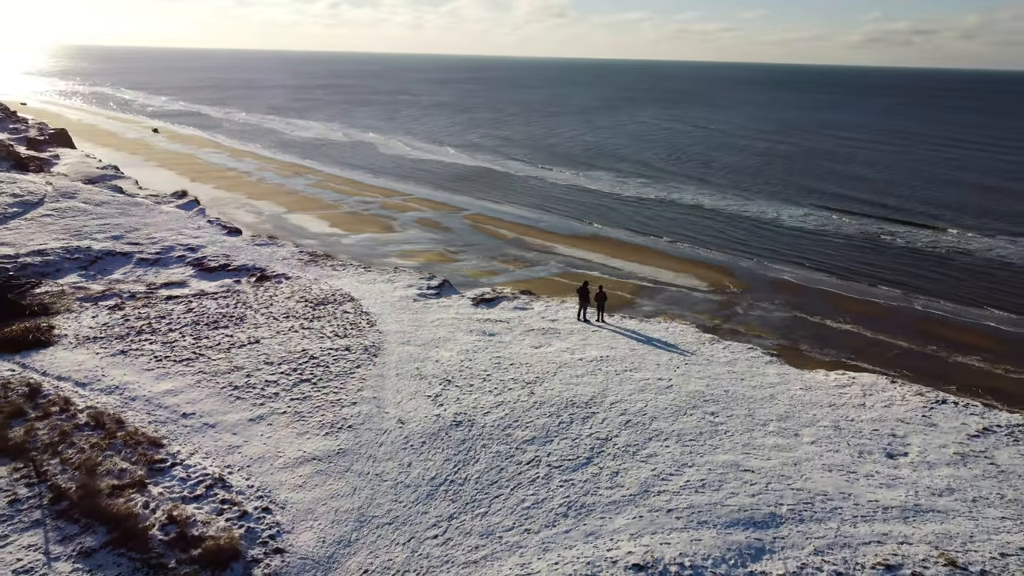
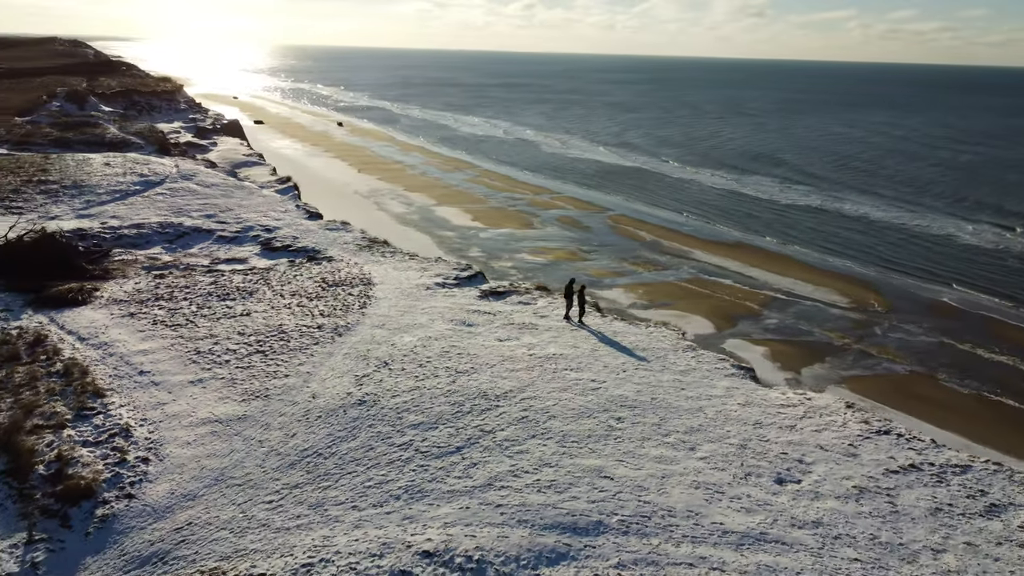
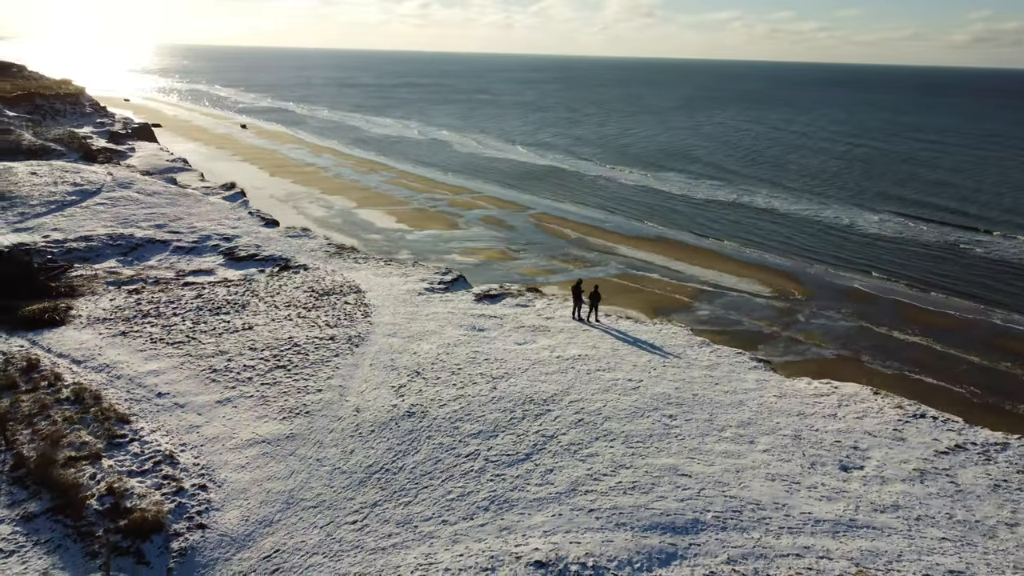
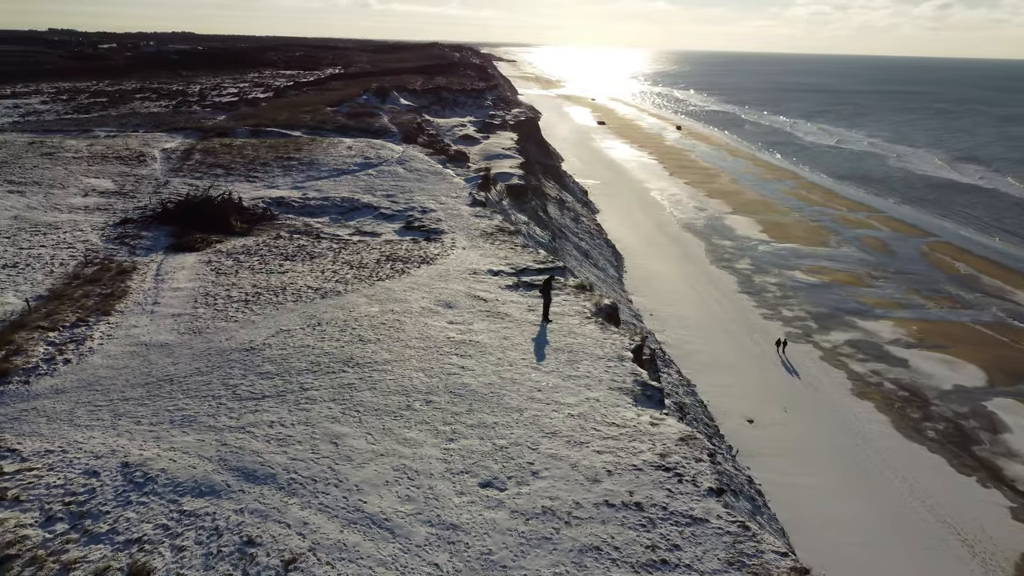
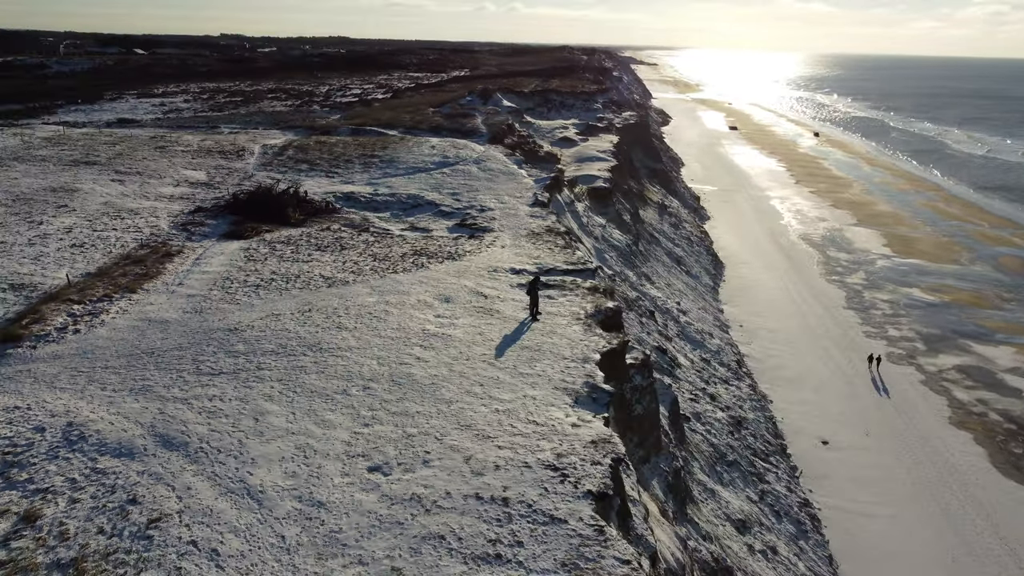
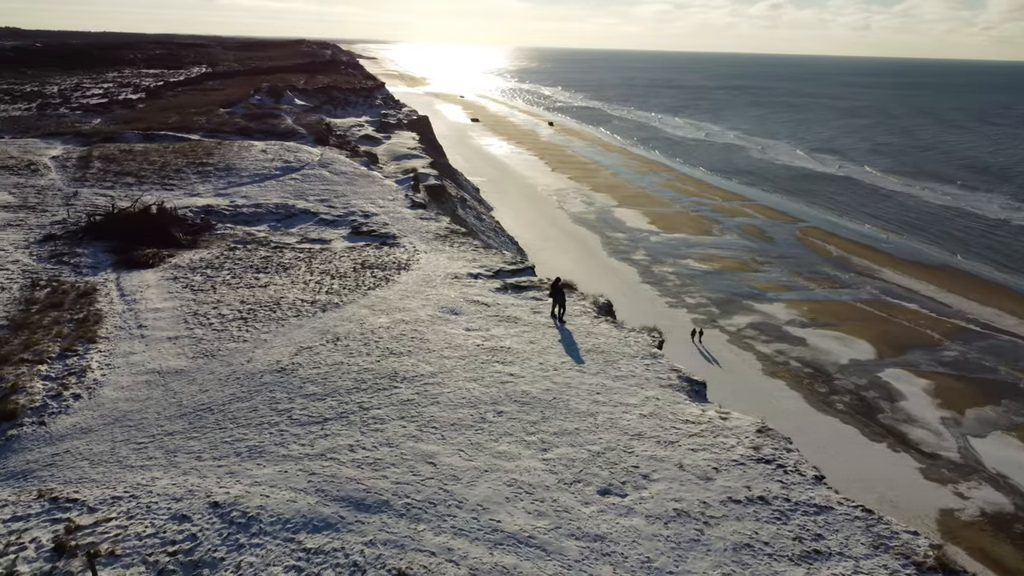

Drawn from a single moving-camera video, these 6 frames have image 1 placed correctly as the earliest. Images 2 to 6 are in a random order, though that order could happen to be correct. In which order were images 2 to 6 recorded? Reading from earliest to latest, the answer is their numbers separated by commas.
3, 2, 6, 4, 5
